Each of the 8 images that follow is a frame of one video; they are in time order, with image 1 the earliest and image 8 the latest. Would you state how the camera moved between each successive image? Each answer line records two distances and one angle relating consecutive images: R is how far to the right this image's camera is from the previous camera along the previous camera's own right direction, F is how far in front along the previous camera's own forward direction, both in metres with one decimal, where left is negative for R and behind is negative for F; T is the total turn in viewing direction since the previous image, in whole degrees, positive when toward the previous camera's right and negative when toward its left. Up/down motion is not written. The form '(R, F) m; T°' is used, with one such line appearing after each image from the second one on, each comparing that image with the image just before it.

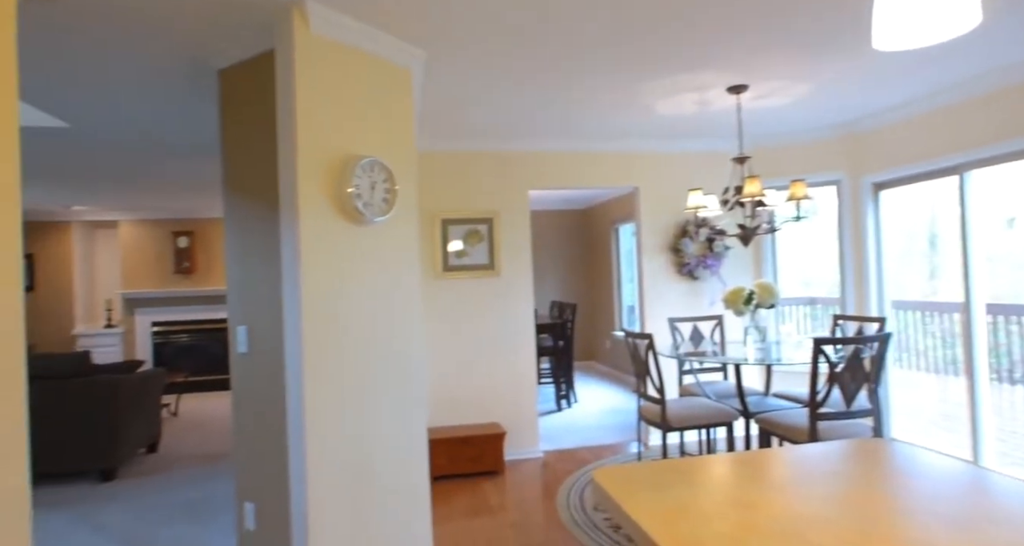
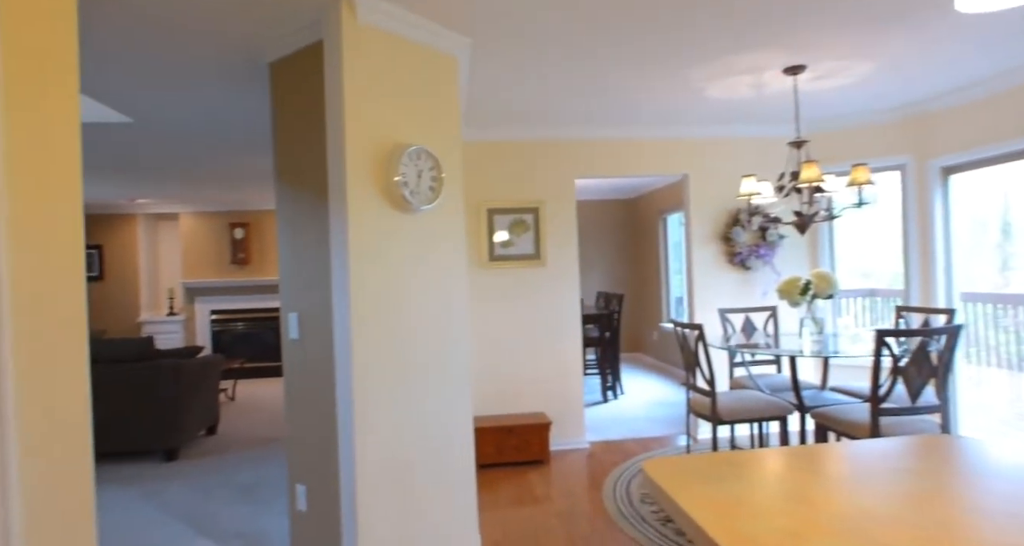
(0.0, 0.0) m; -4°
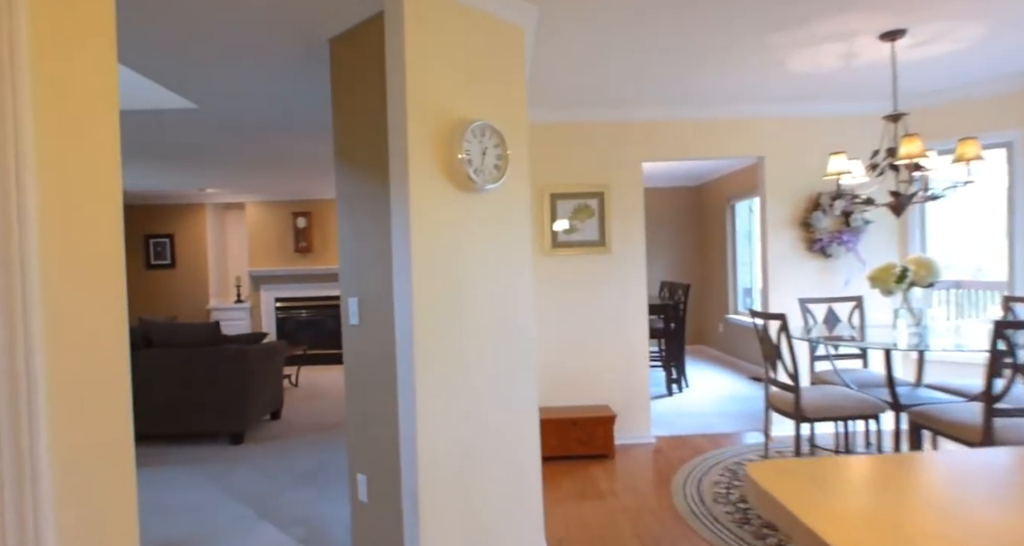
(-0.1, +0.1) m; -5°
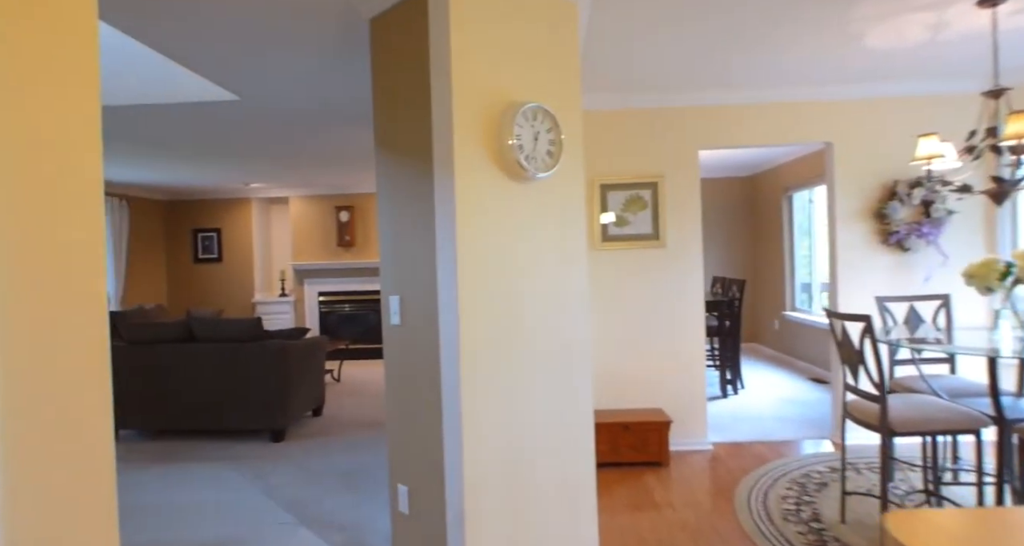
(-0.1, +0.2) m; -4°
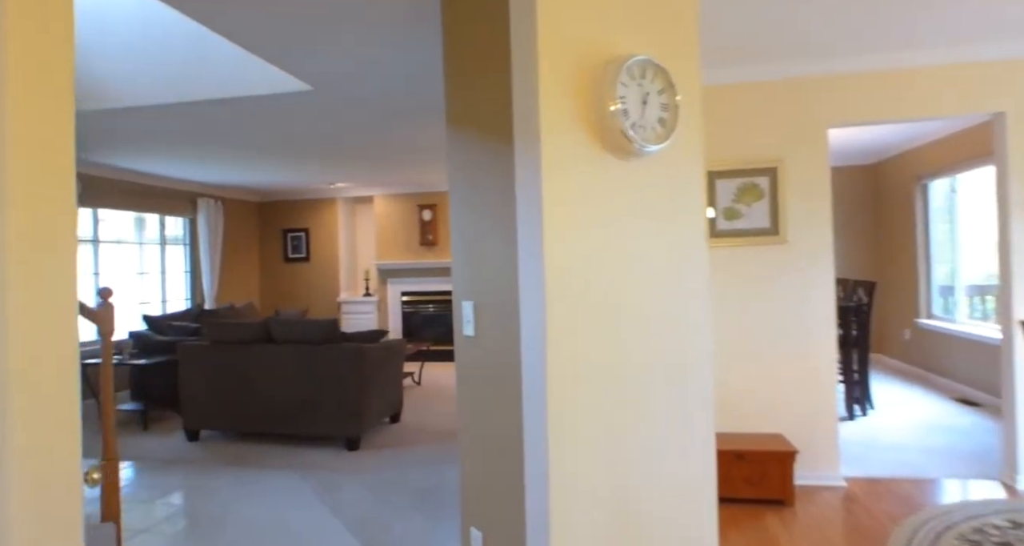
(0.0, +0.4) m; -8°
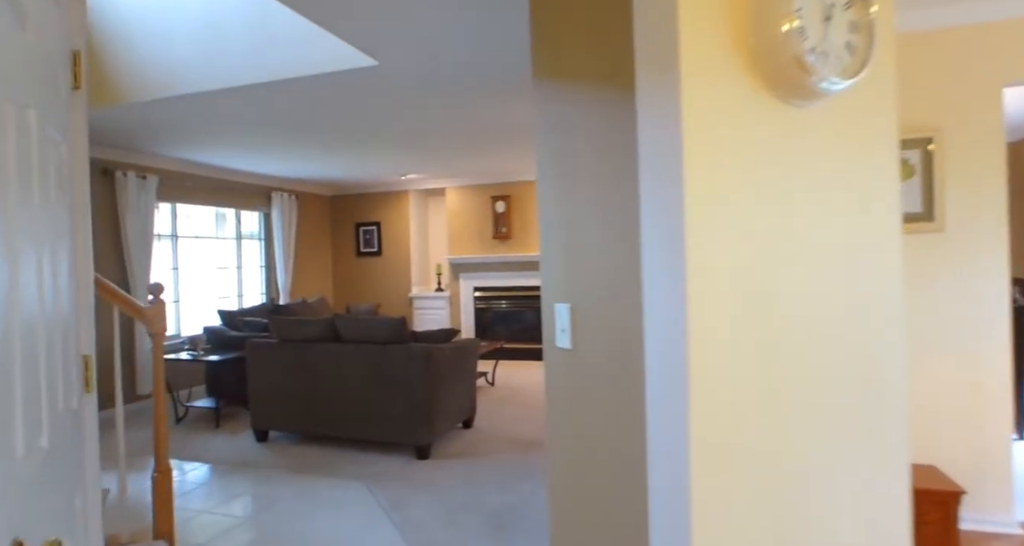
(-0.1, +0.5) m; -7°
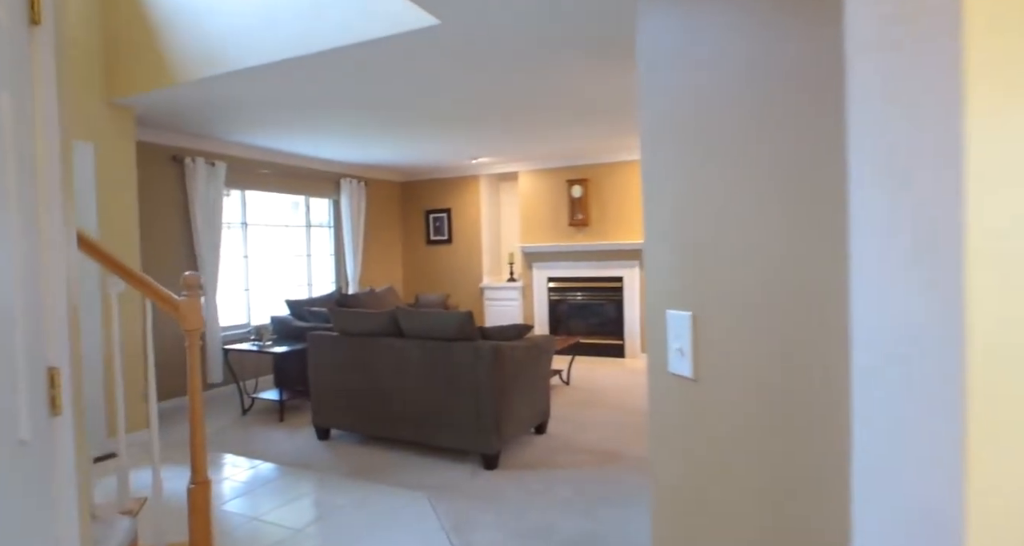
(0.0, +0.5) m; -7°
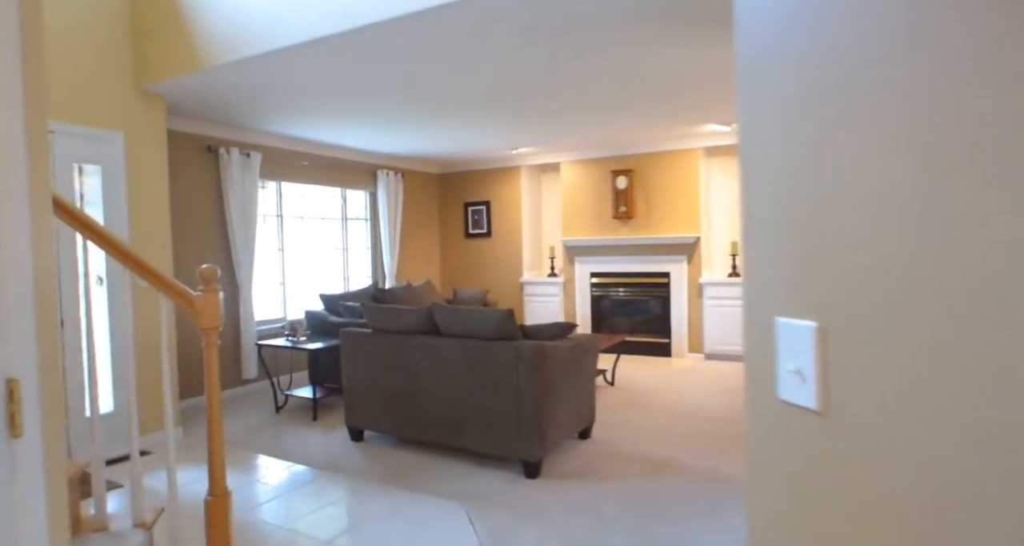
(0.0, +0.3) m; -4°
